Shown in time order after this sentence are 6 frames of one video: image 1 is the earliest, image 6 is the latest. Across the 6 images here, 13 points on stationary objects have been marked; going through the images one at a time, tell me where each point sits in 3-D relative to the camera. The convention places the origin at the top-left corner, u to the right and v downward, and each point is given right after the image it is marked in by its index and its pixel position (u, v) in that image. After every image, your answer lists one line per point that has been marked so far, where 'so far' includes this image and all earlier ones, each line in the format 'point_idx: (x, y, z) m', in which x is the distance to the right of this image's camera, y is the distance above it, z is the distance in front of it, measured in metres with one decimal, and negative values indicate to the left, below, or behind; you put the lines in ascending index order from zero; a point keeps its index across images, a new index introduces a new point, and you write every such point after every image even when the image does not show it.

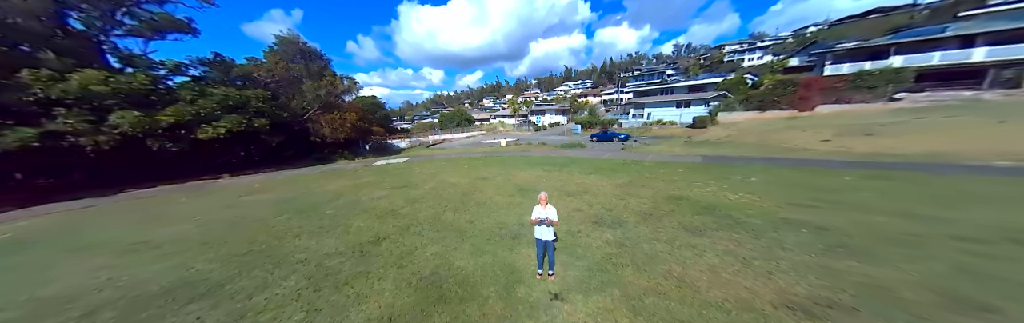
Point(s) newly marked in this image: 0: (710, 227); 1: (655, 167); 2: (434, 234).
0: (+3.4, -1.1, +3.6) m
1: (+5.6, -0.3, +8.3) m
2: (-1.6, -1.5, +4.2) m
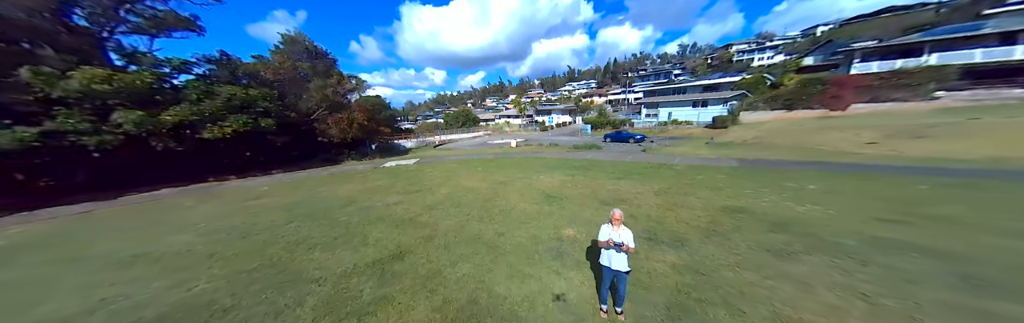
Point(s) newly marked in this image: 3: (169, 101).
0: (+4.1, -1.3, +3.0) m
1: (+6.4, -0.4, +7.6) m
2: (-0.9, -1.6, +3.7) m
3: (-16.7, +2.8, +10.3) m
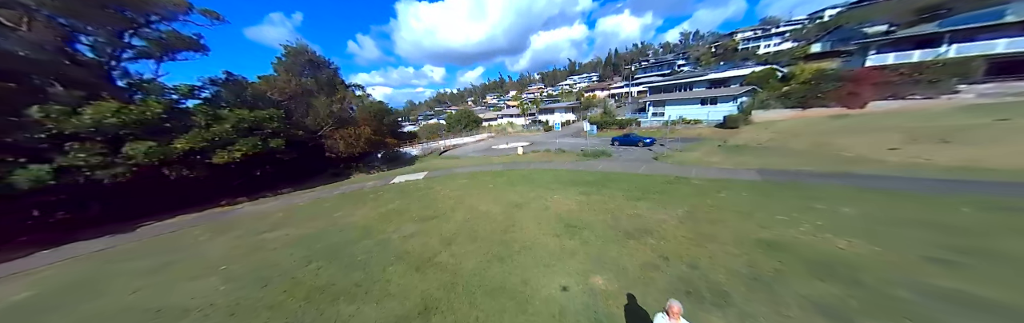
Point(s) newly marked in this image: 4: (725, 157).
0: (+4.6, -1.9, +2.8) m
1: (+6.9, -0.9, +7.4) m
2: (-0.4, -2.4, +3.6) m
3: (-16.2, +1.5, +10.3) m
4: (+12.0, +0.2, +11.9) m
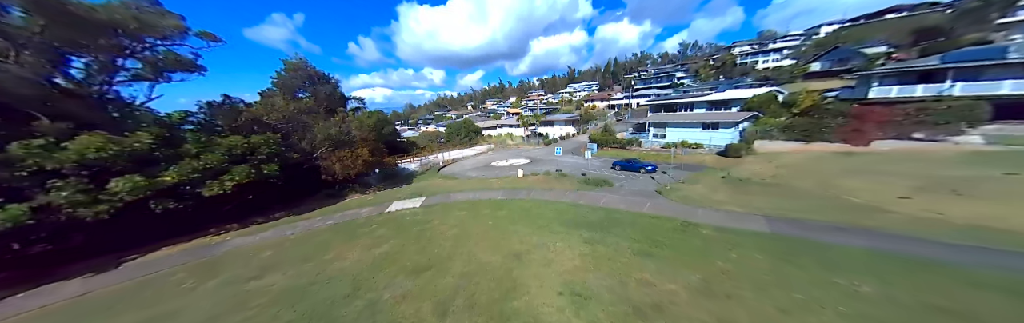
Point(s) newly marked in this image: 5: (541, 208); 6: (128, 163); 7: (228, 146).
0: (+4.6, -3.6, +2.5) m
1: (+6.9, -2.7, +7.1) m
2: (-0.3, -3.9, +3.2) m
3: (-16.2, +0.1, +9.9) m
4: (+12.1, -1.7, +11.7) m
5: (+1.5, -2.5, +11.1) m
6: (-16.0, 0.0, +8.8) m
7: (-15.5, +0.8, +11.5) m
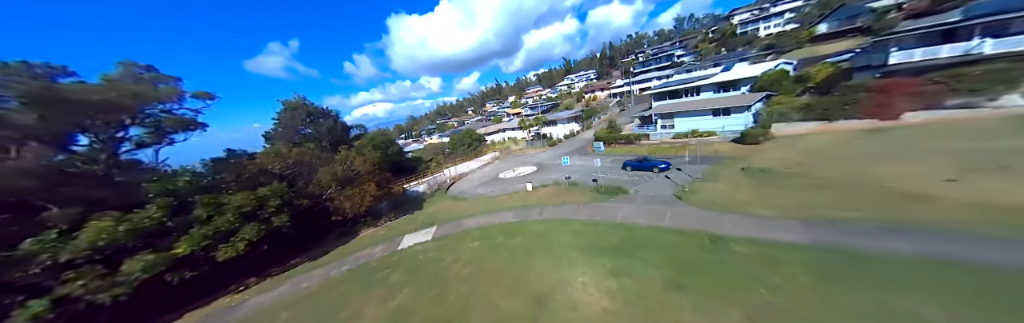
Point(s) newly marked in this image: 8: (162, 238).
0: (+5.2, -4.2, +2.0) m
1: (+7.5, -3.1, +6.6) m
2: (+0.3, -5.2, +2.9) m
3: (-15.7, -3.1, +10.0) m
4: (+12.6, -1.4, +10.9) m
5: (+2.2, -3.5, +10.7) m
6: (-15.6, -3.2, +8.9) m
7: (-15.0, -2.3, +11.5) m
8: (-15.6, -3.4, +9.5) m
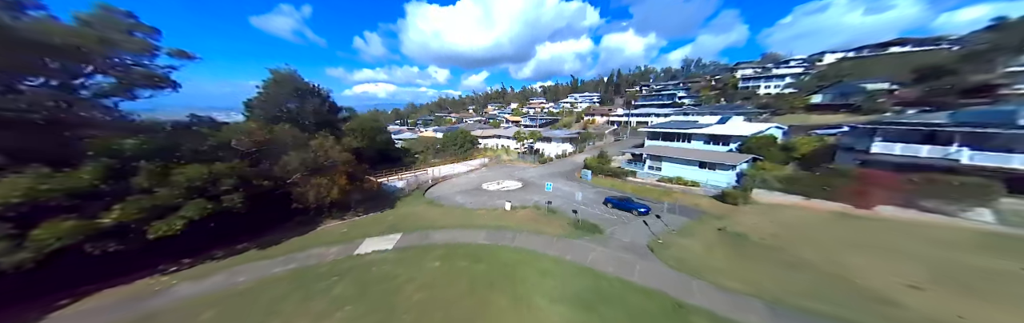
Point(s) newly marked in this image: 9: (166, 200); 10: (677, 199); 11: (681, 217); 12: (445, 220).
0: (+3.6, -6.0, +1.8) m
1: (+5.9, -5.4, +6.4) m
2: (-1.4, -6.2, +2.4) m
3: (-17.0, -1.4, +9.1) m
4: (+11.1, -4.8, +11.0) m
5: (+0.5, -4.9, +10.3) m
6: (-16.9, -1.5, +7.9) m
7: (-16.3, -0.7, +10.6) m
8: (-17.0, -1.6, +8.5) m
9: (-16.3, -1.5, +10.0) m
10: (+15.2, -3.1, +19.5) m
11: (+12.8, -4.0, +16.0) m
12: (-5.0, -4.2, +15.3) m
